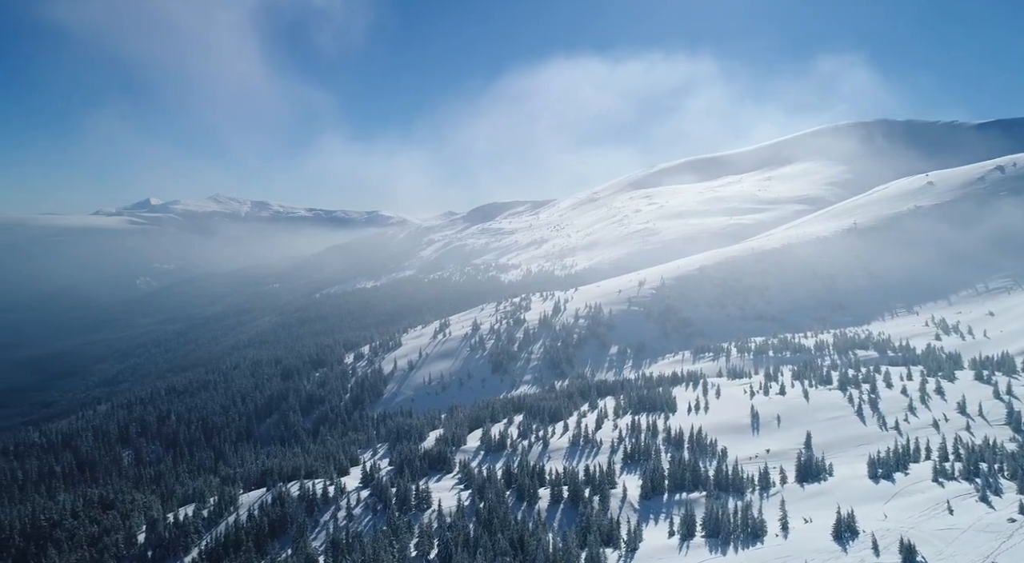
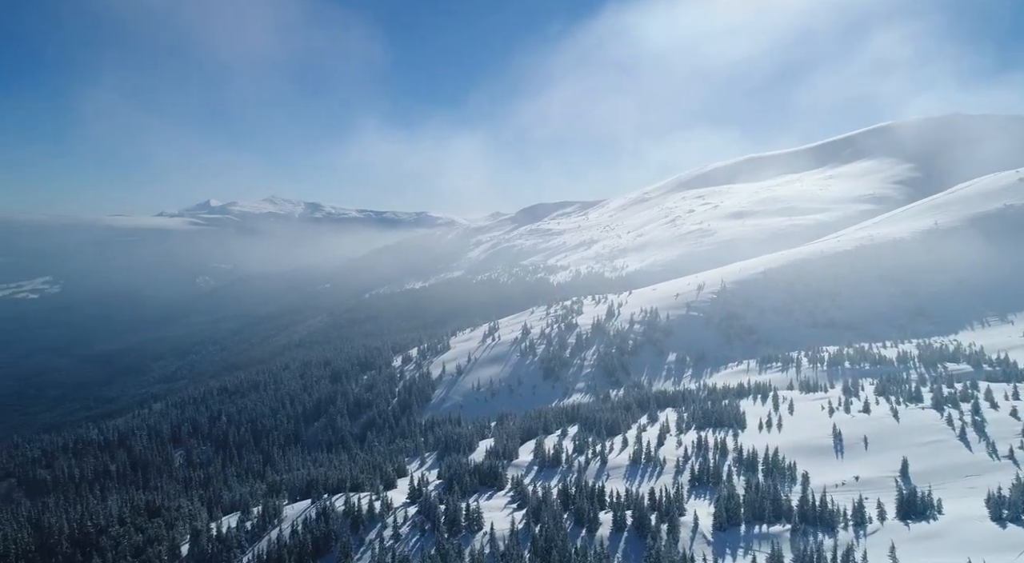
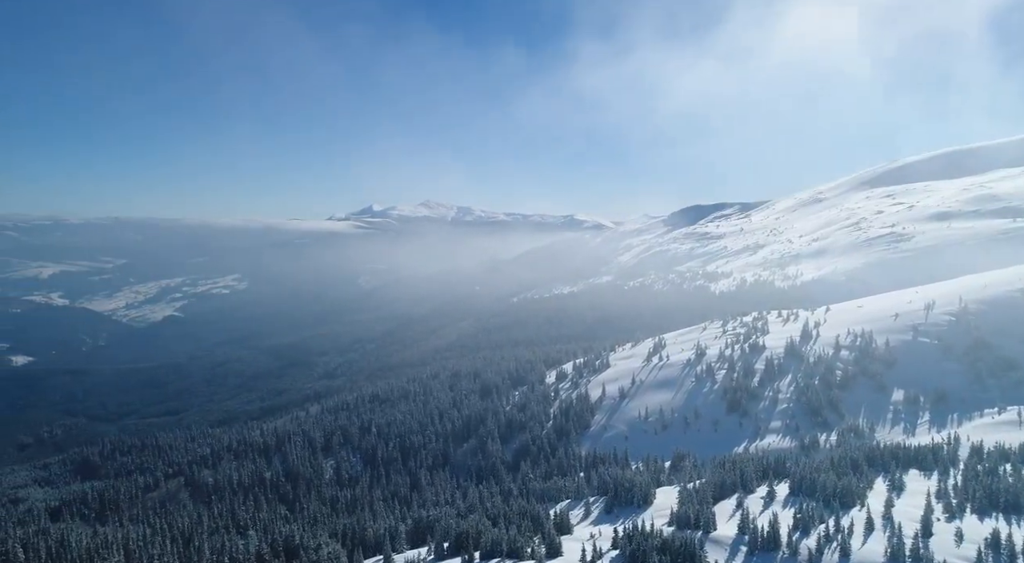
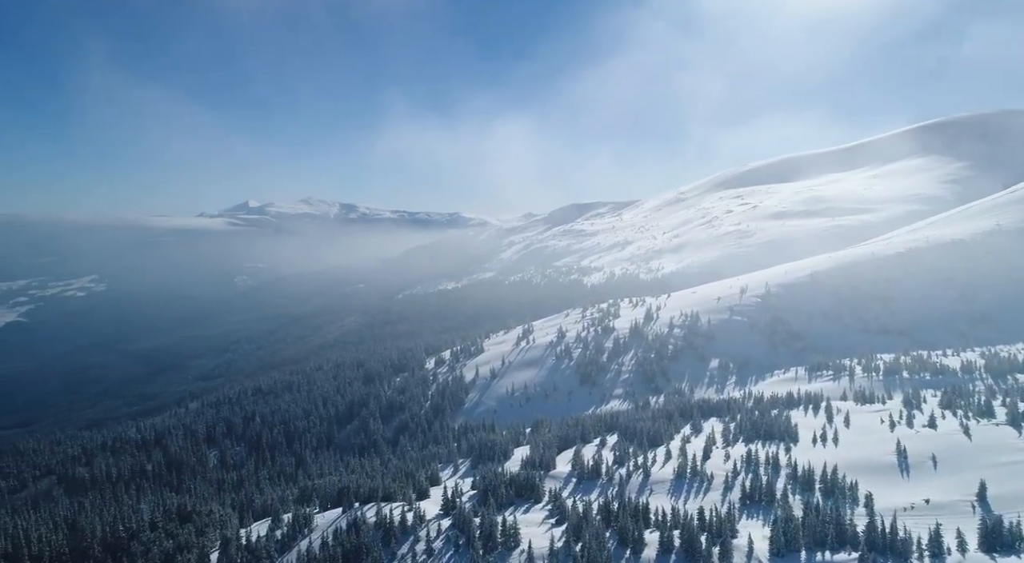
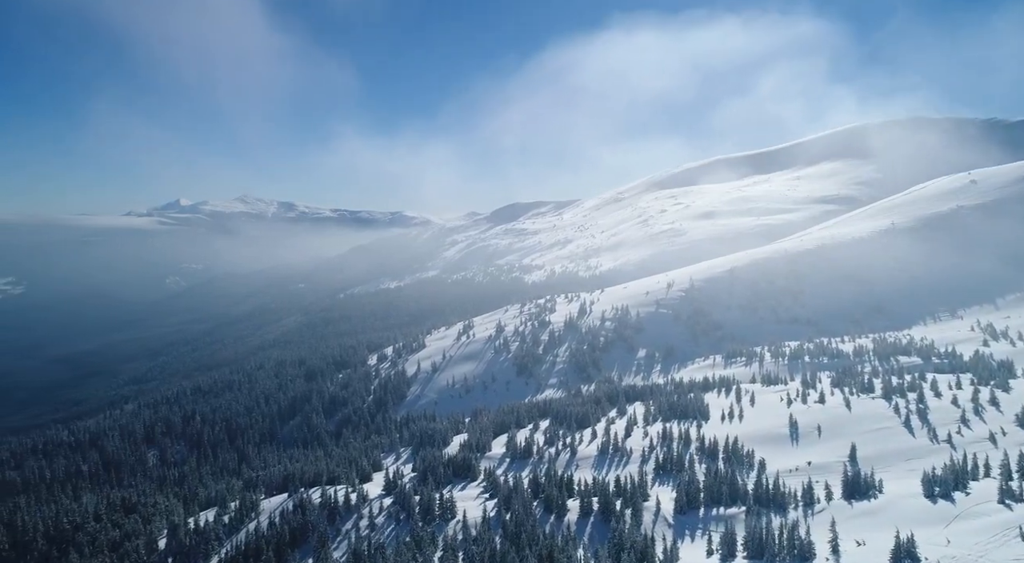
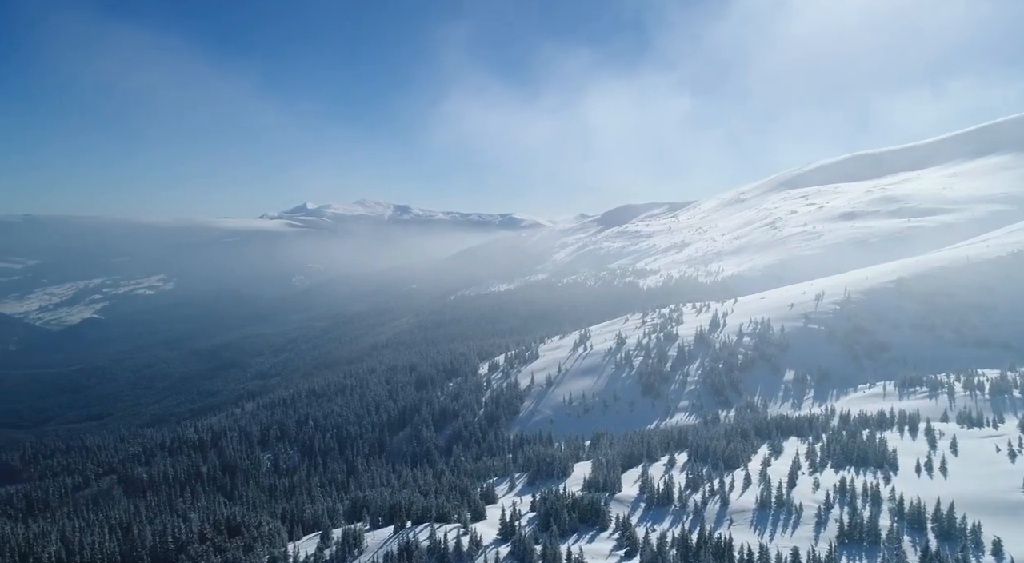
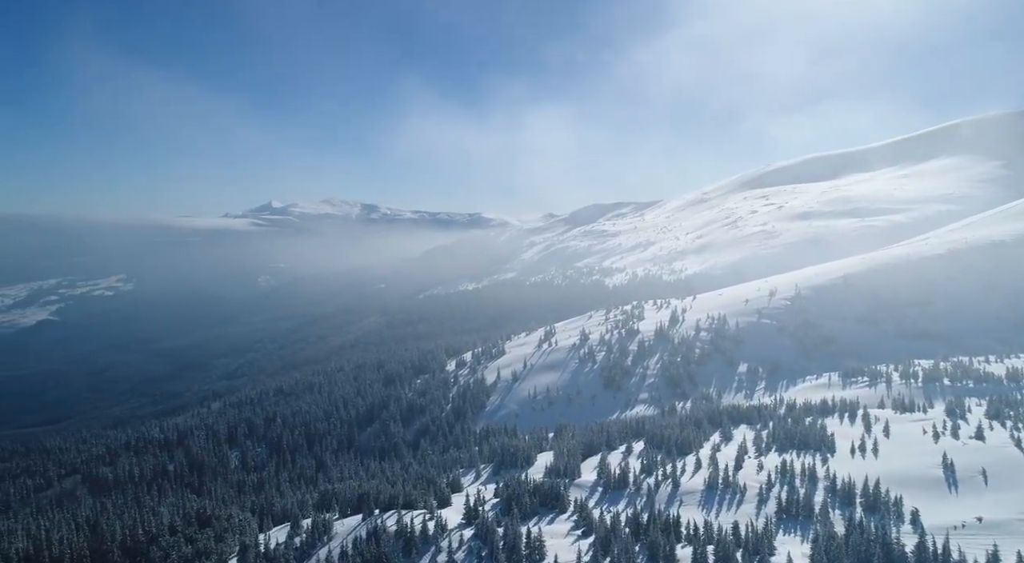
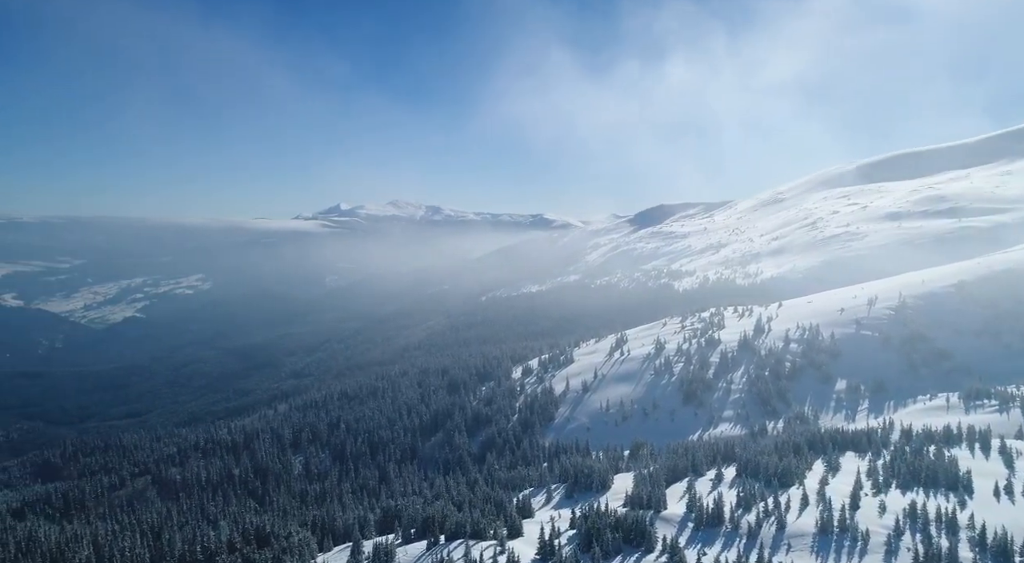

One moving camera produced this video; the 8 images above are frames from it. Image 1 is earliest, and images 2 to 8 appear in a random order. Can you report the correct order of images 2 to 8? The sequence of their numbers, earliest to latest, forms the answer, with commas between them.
5, 2, 4, 7, 6, 8, 3
